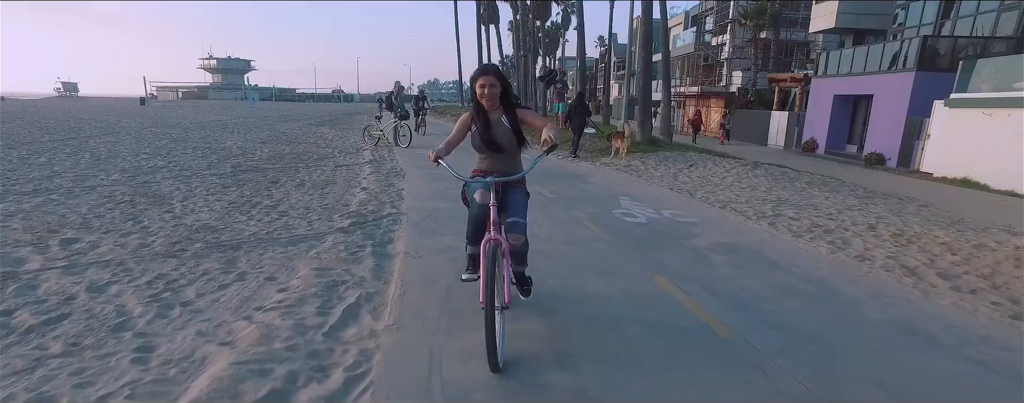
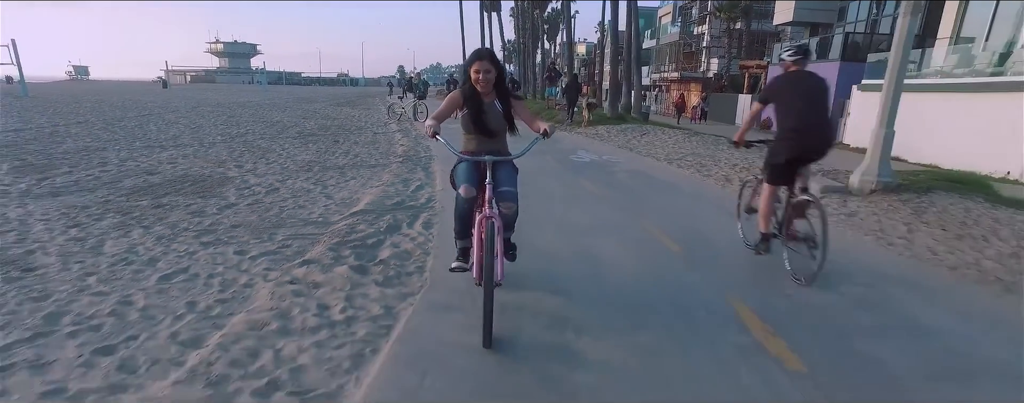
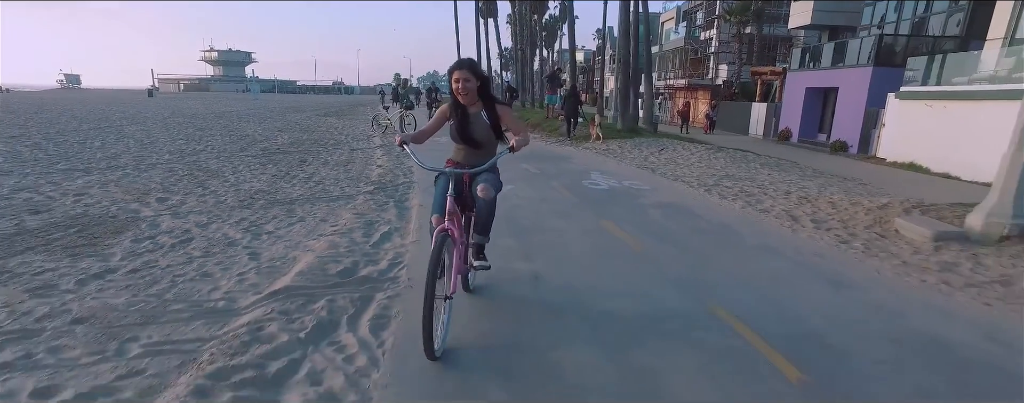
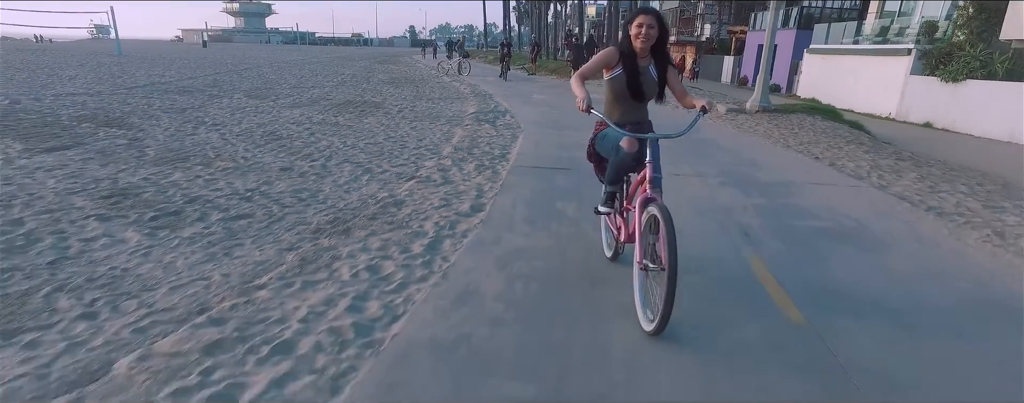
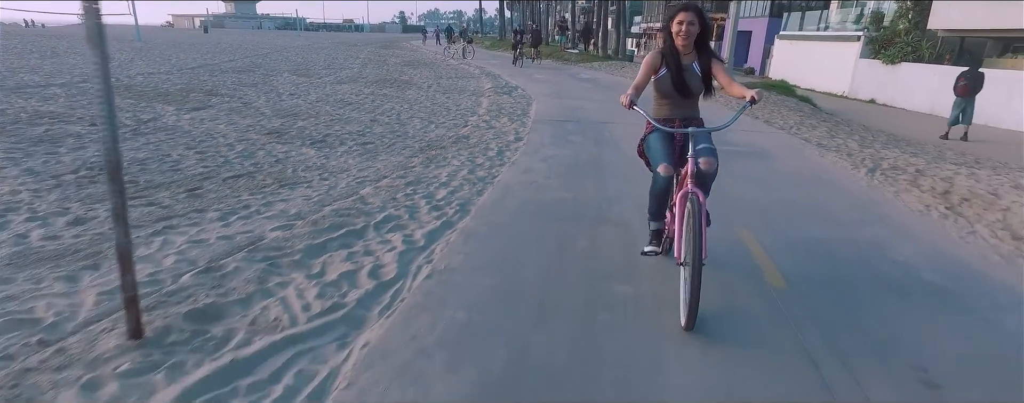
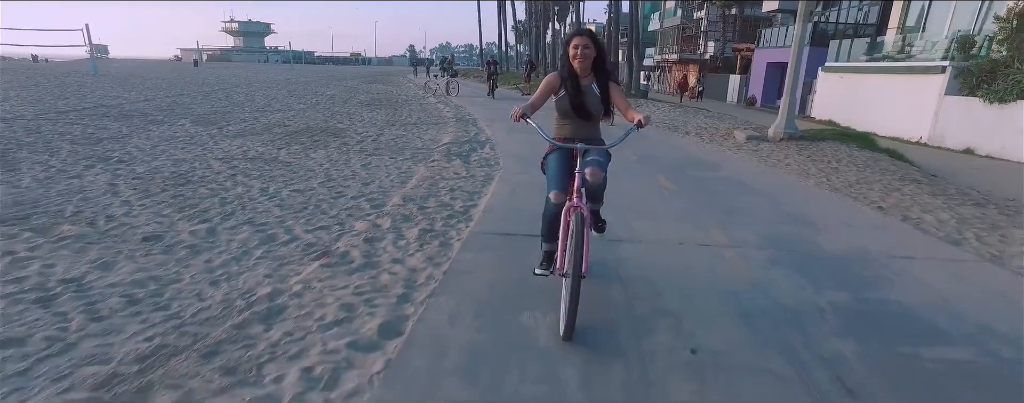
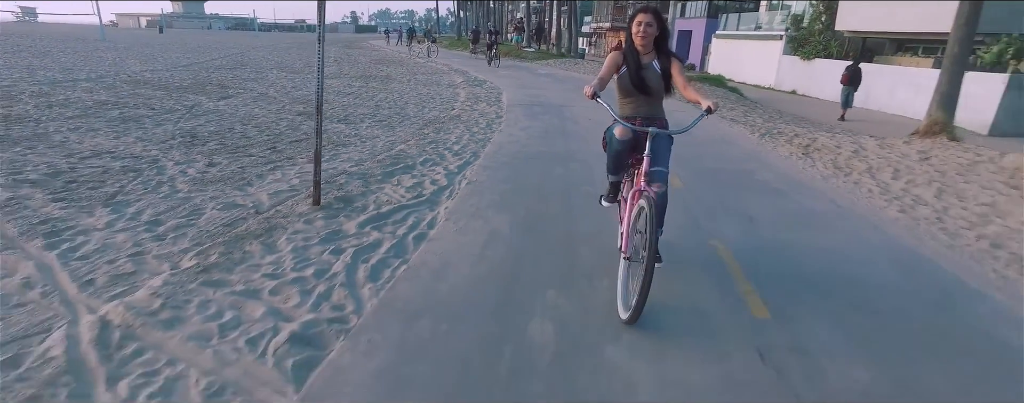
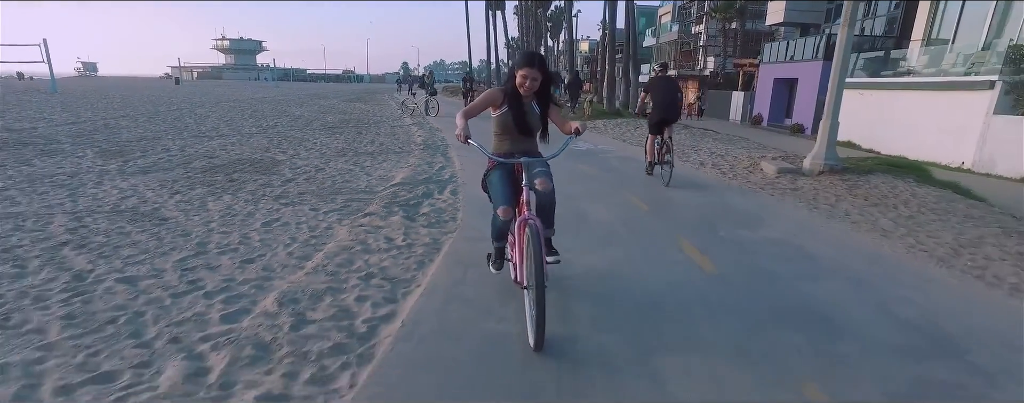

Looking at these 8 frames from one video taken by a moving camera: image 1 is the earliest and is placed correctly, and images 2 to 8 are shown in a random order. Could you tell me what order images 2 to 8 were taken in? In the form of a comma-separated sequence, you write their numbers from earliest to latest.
3, 2, 8, 6, 4, 5, 7
